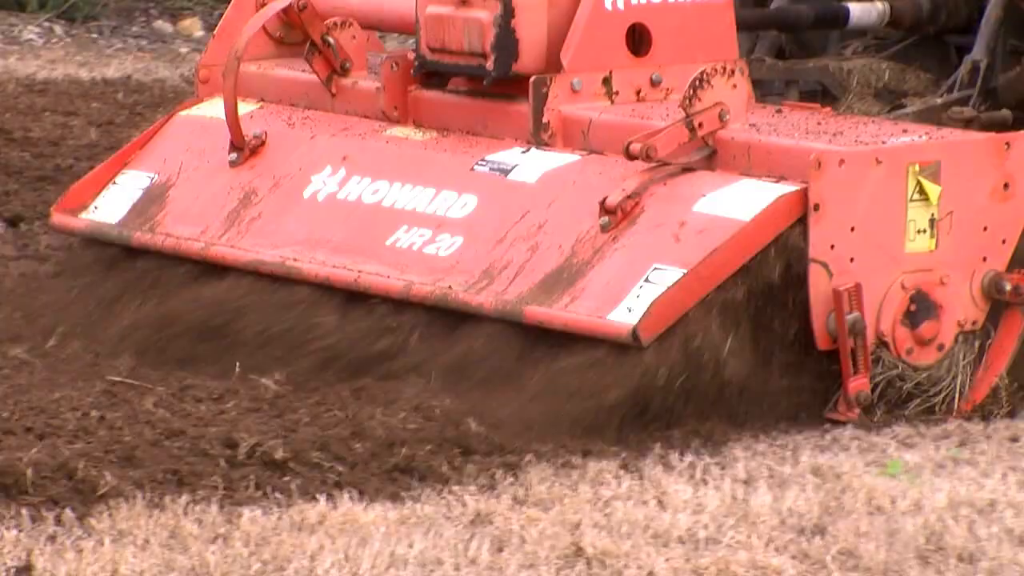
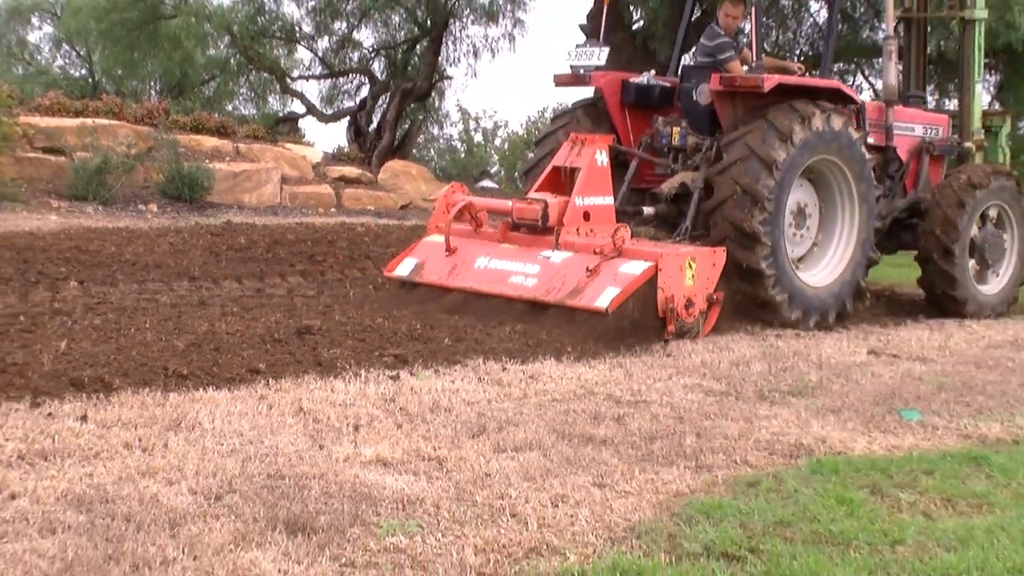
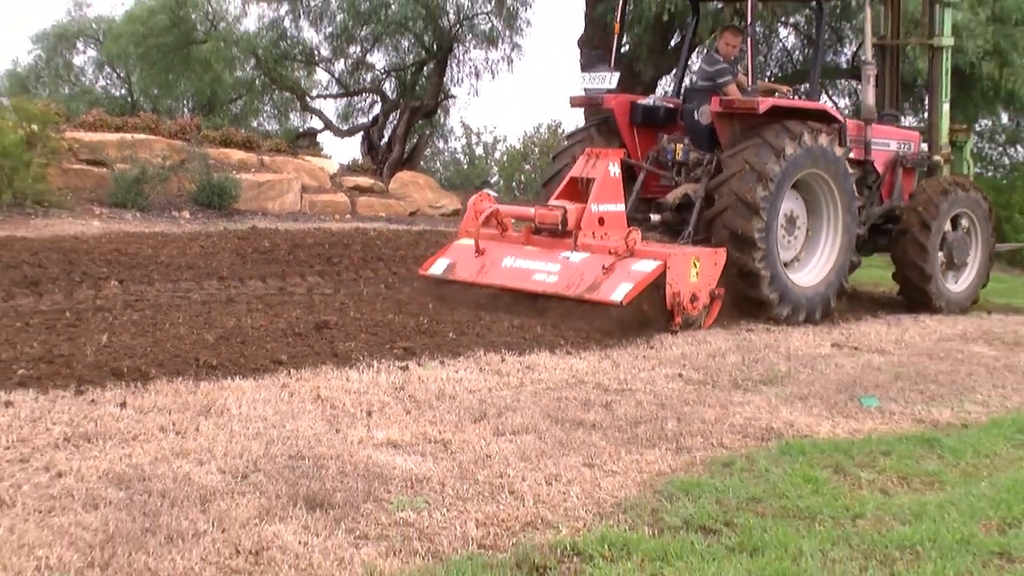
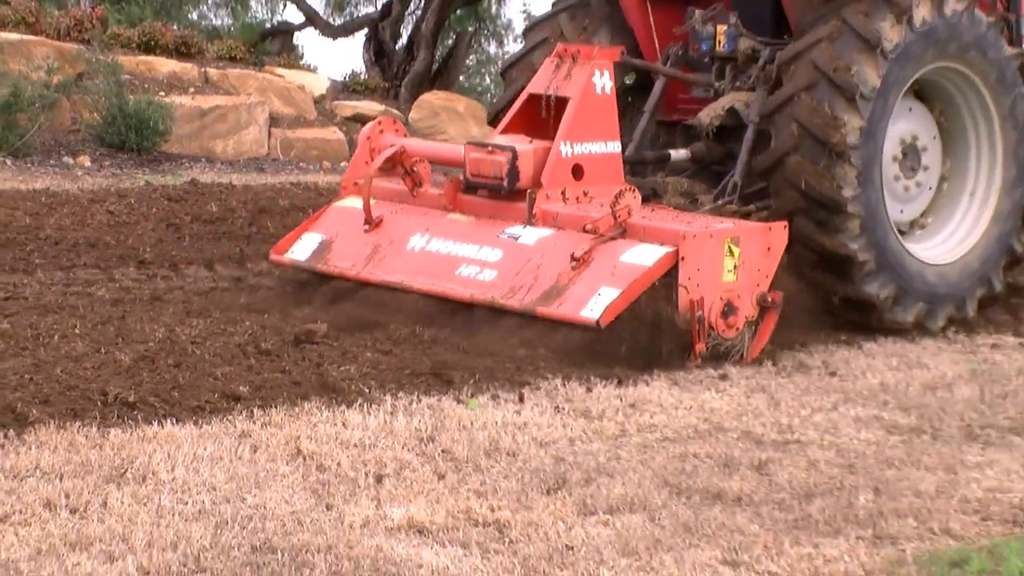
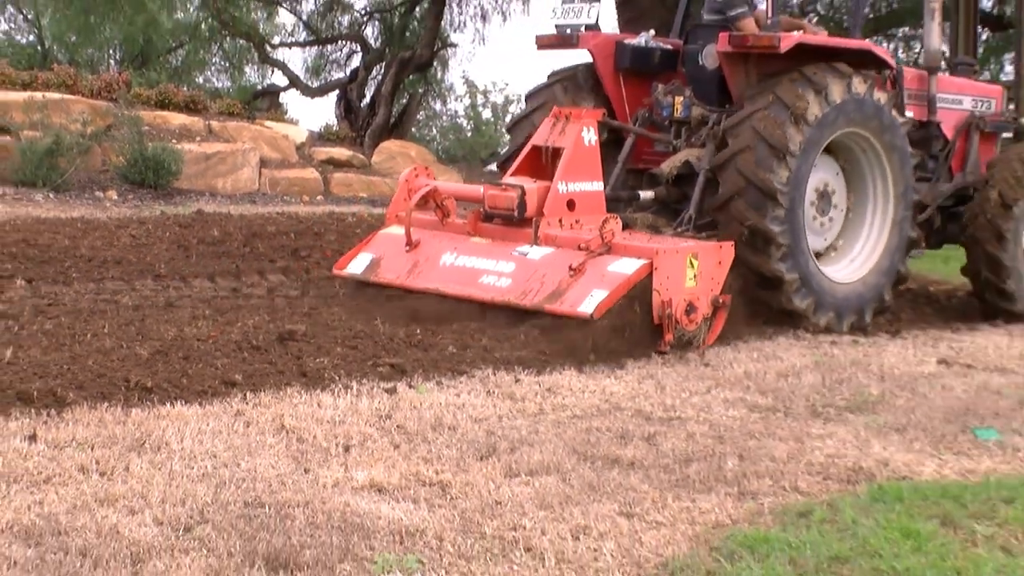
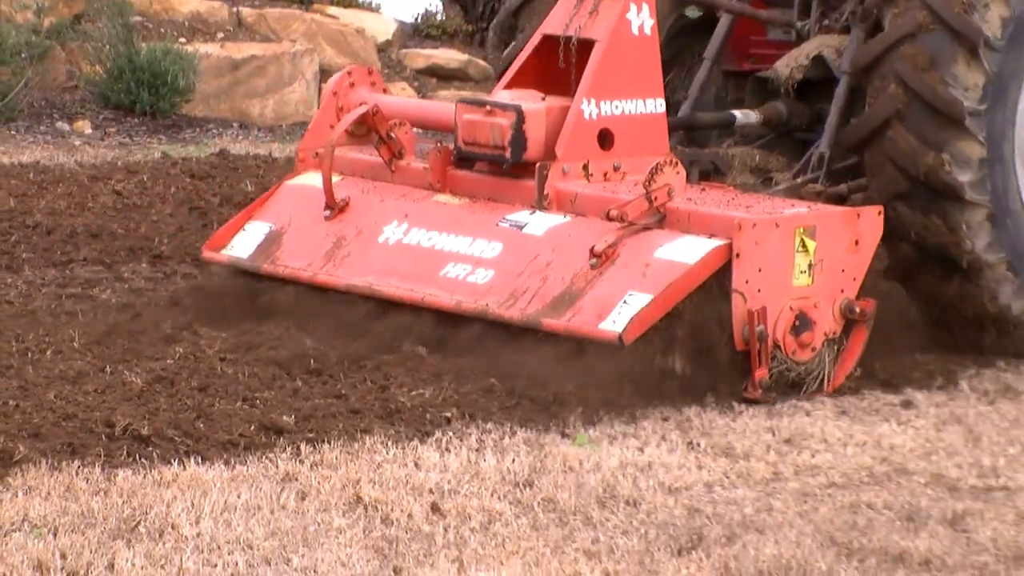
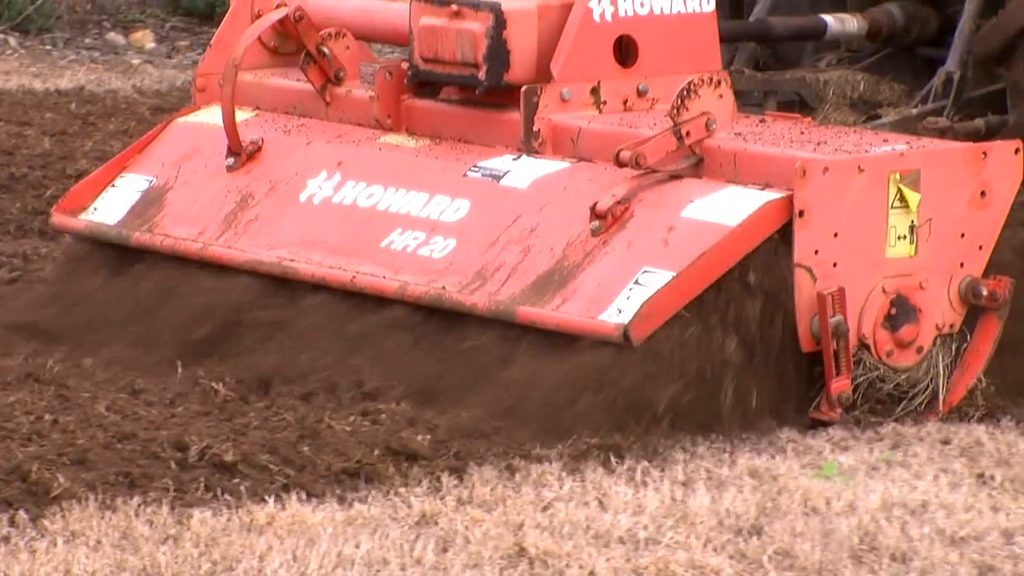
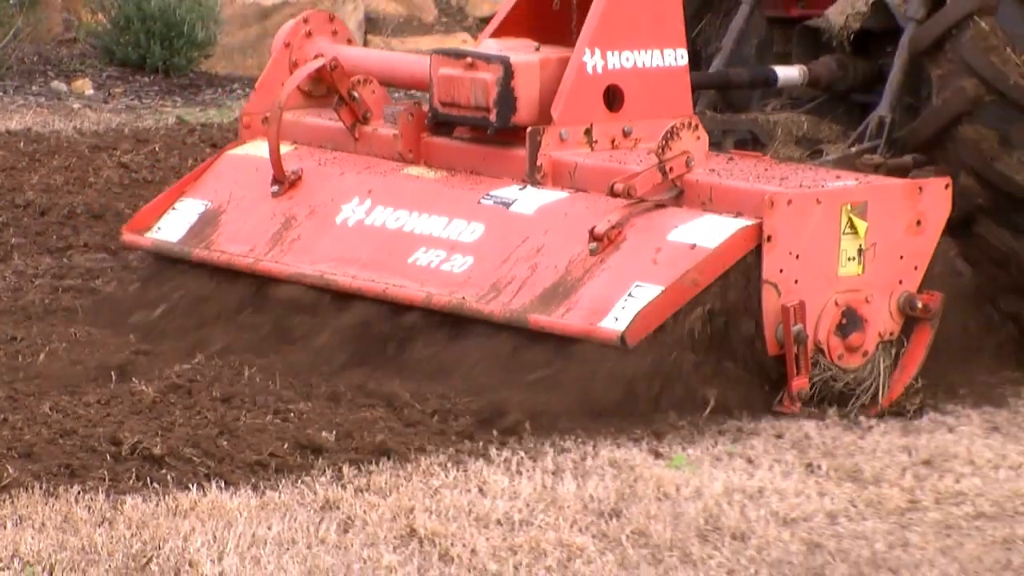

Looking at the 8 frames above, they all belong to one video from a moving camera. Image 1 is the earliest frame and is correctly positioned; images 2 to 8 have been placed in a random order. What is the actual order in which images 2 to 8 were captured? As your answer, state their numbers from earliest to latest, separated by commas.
7, 8, 6, 4, 5, 2, 3
